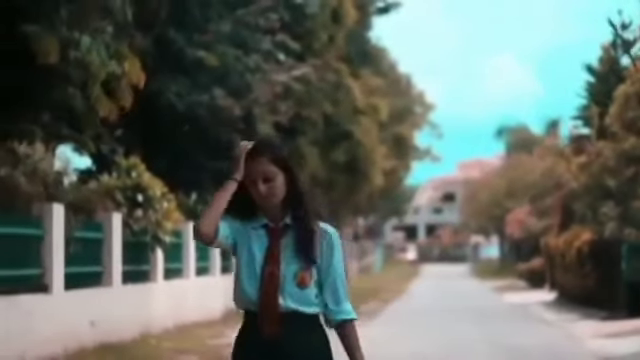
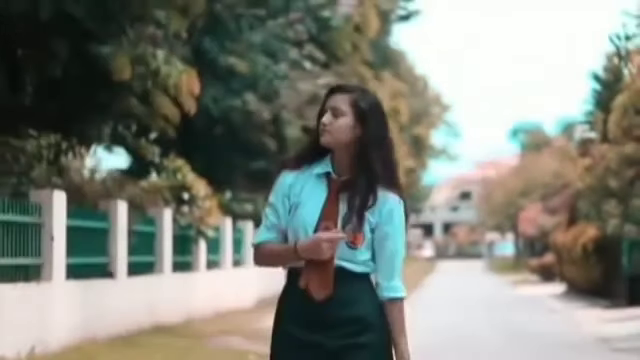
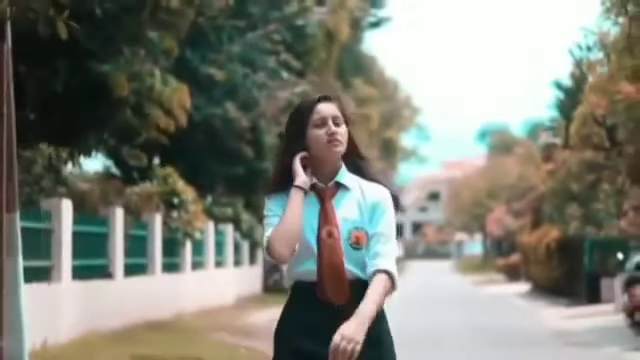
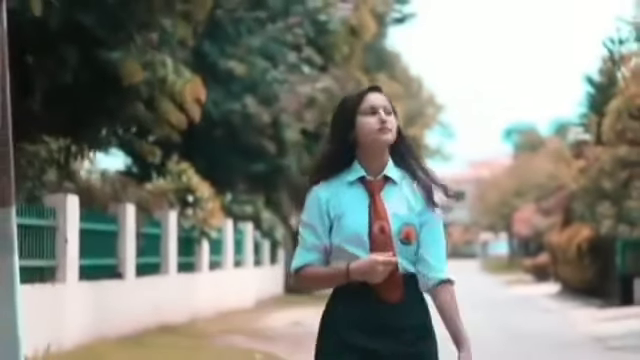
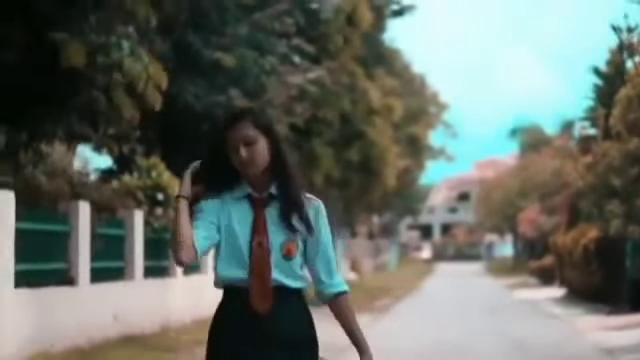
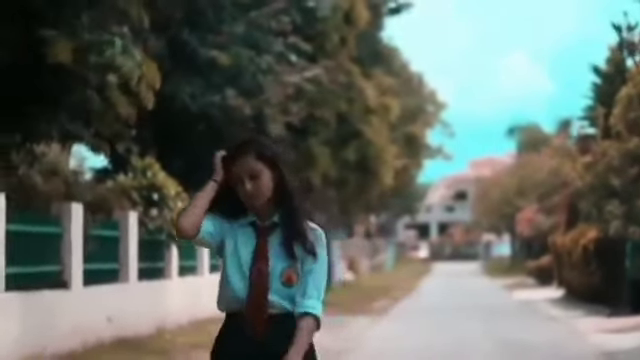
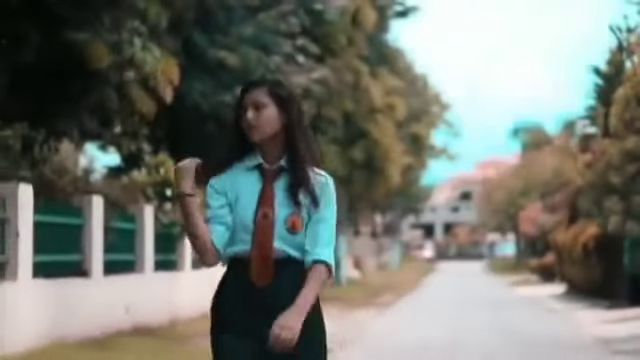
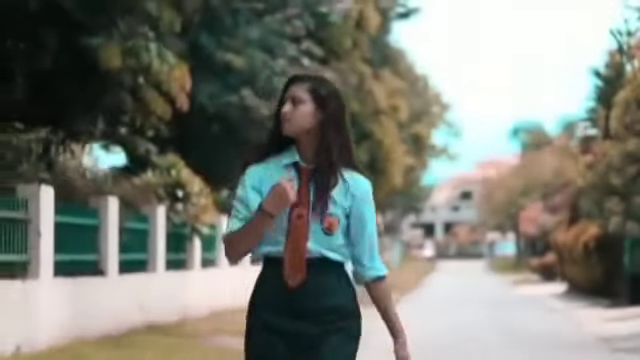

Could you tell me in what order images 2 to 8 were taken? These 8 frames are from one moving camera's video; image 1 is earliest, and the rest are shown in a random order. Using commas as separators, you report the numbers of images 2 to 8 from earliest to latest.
6, 5, 7, 8, 2, 4, 3
